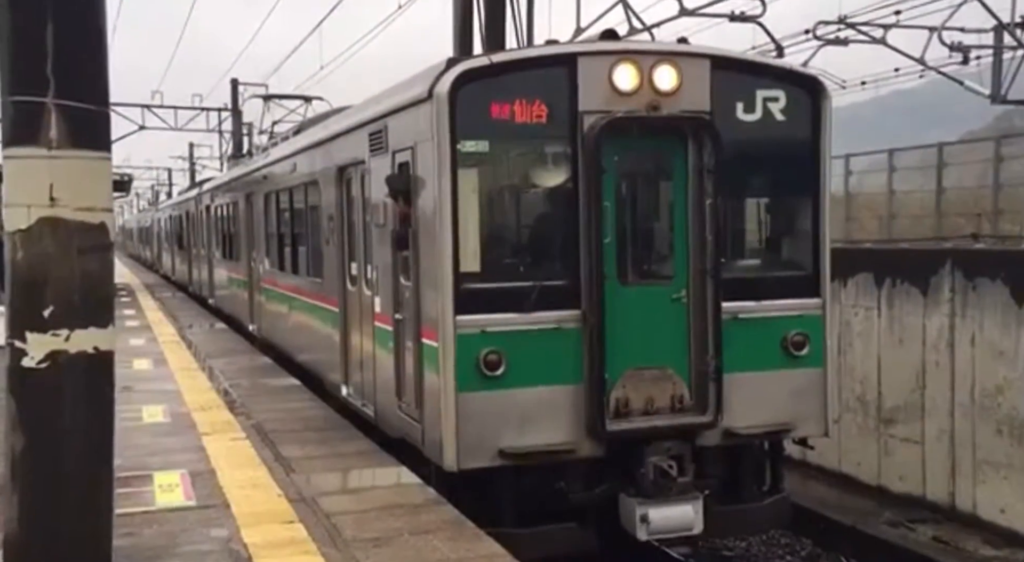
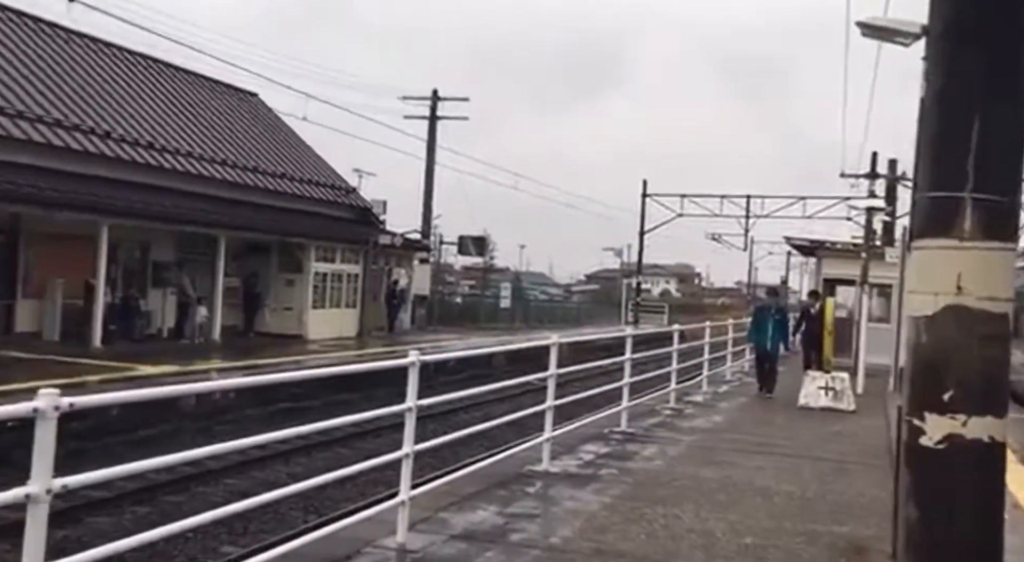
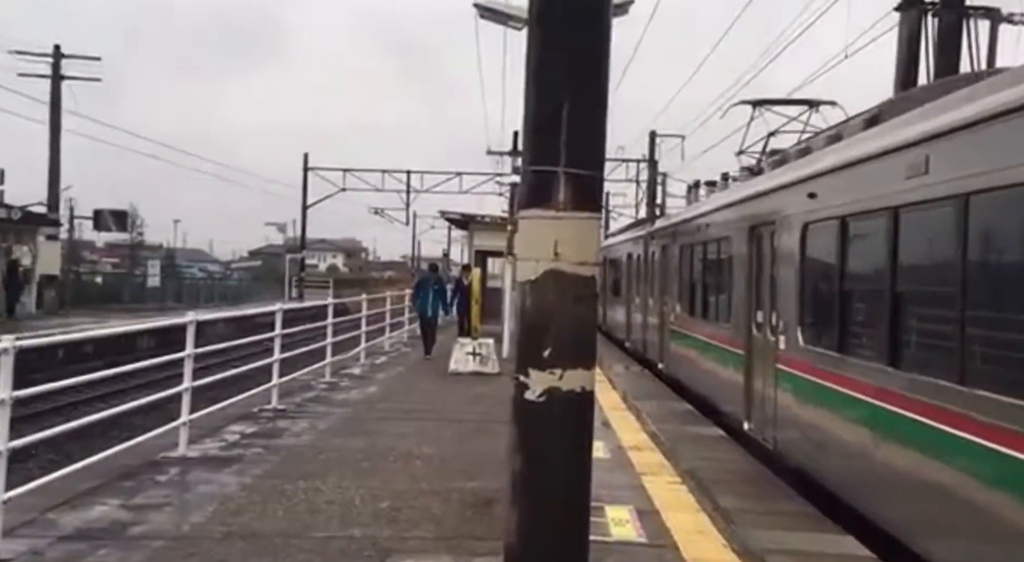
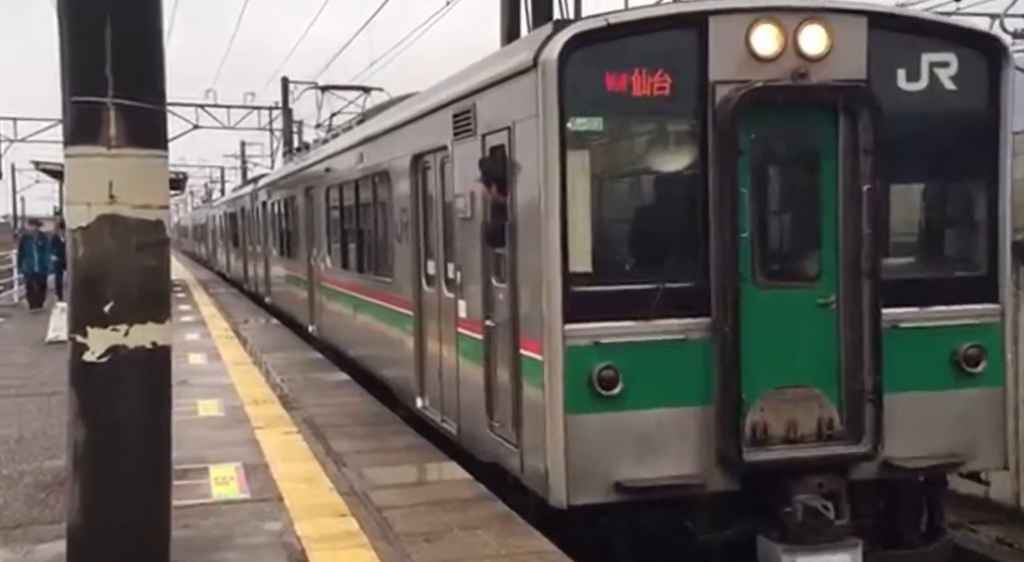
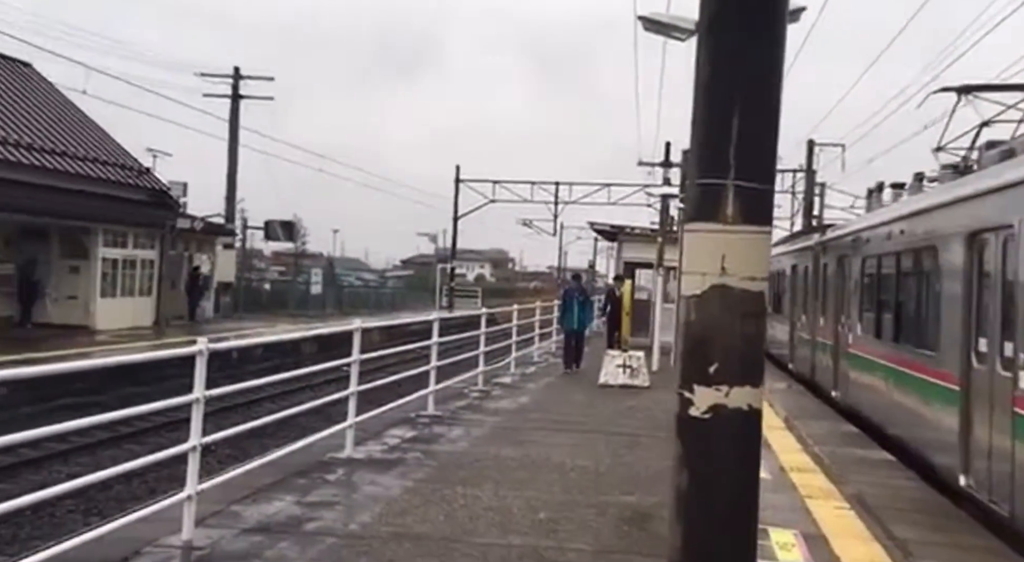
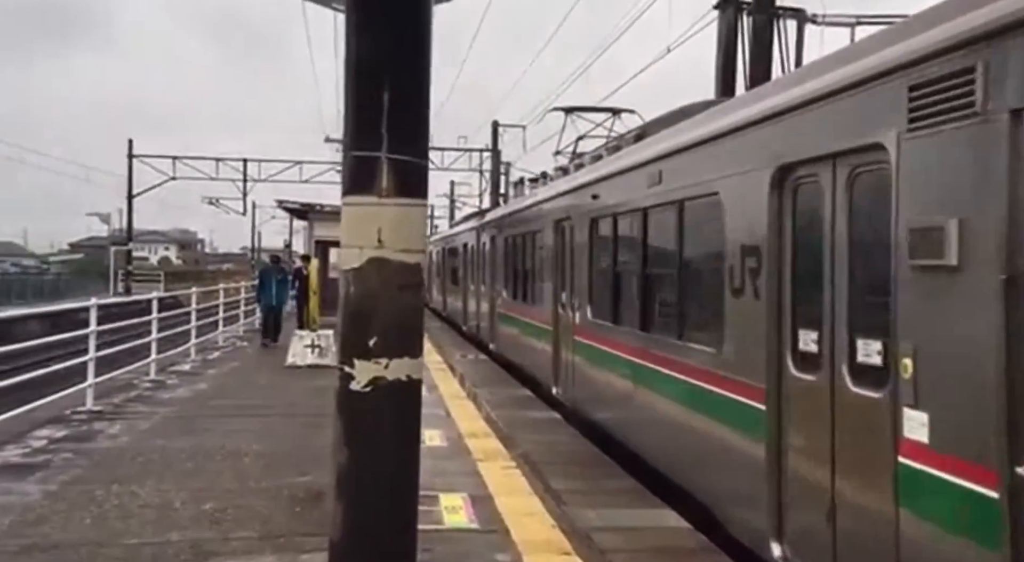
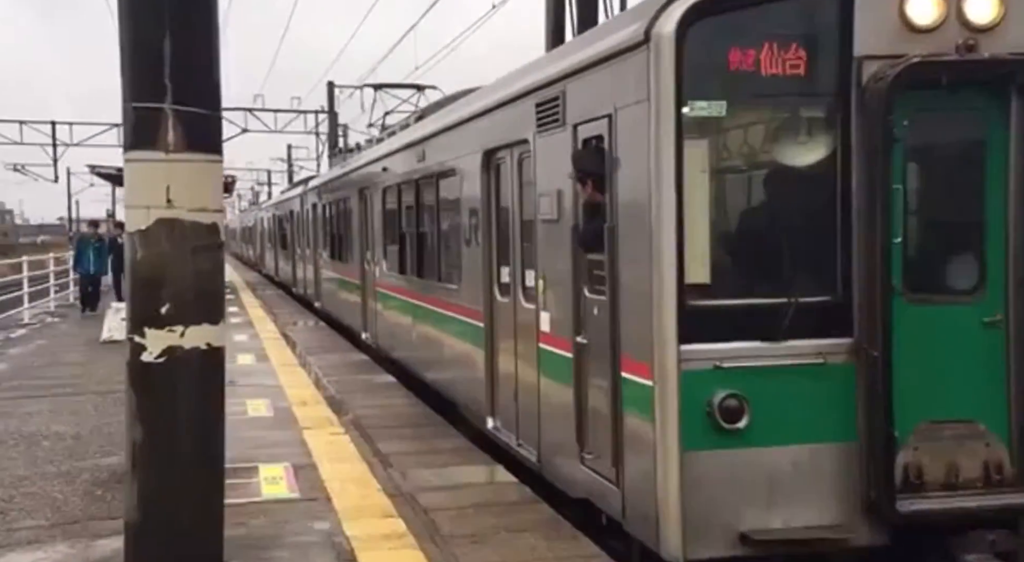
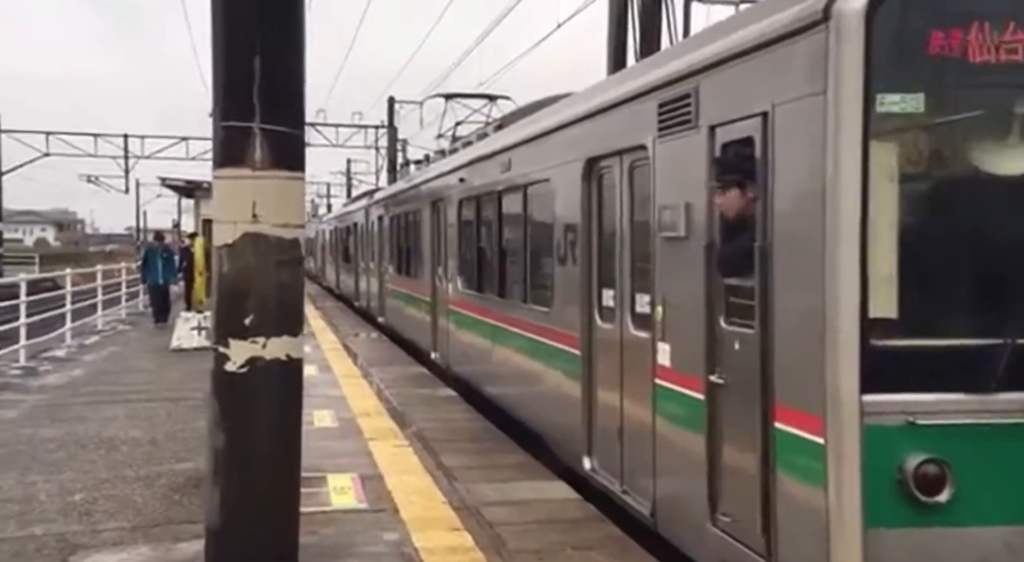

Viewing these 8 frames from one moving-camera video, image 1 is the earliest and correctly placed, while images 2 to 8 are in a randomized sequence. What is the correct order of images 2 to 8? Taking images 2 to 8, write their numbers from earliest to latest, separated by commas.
4, 7, 8, 6, 3, 5, 2
